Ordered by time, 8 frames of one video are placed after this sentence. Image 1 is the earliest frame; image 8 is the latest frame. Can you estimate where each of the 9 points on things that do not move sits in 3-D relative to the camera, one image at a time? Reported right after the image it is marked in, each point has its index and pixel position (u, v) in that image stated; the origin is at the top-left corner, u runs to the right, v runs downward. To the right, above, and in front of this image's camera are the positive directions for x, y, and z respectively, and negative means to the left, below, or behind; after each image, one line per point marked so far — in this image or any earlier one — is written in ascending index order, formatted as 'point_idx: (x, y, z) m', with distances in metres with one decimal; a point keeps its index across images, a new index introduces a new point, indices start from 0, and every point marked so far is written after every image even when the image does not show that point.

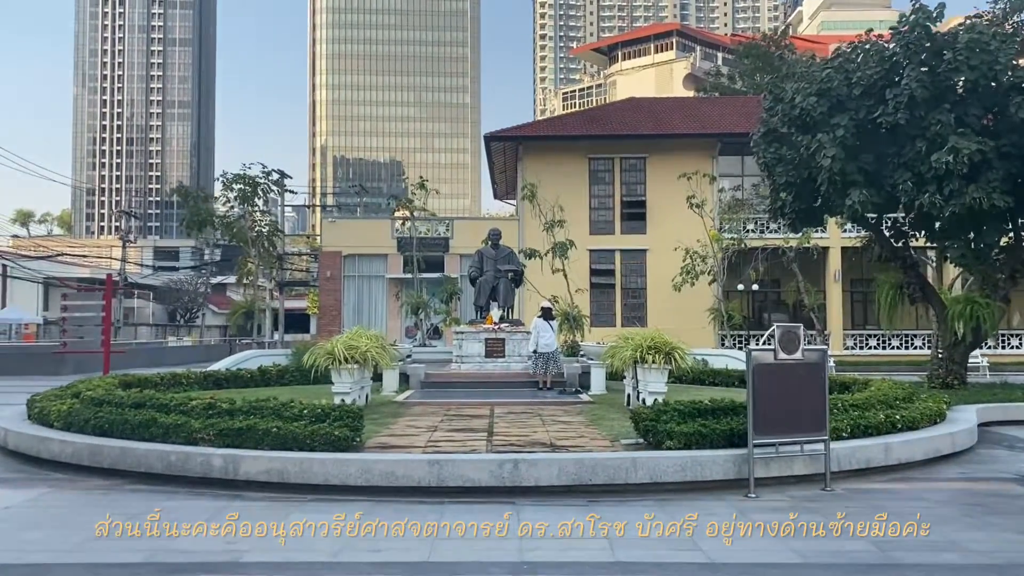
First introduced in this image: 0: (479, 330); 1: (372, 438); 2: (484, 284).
0: (-0.6, -0.8, +16.0) m
1: (-1.4, -1.5, +8.5) m
2: (-0.6, +0.1, +17.0) m
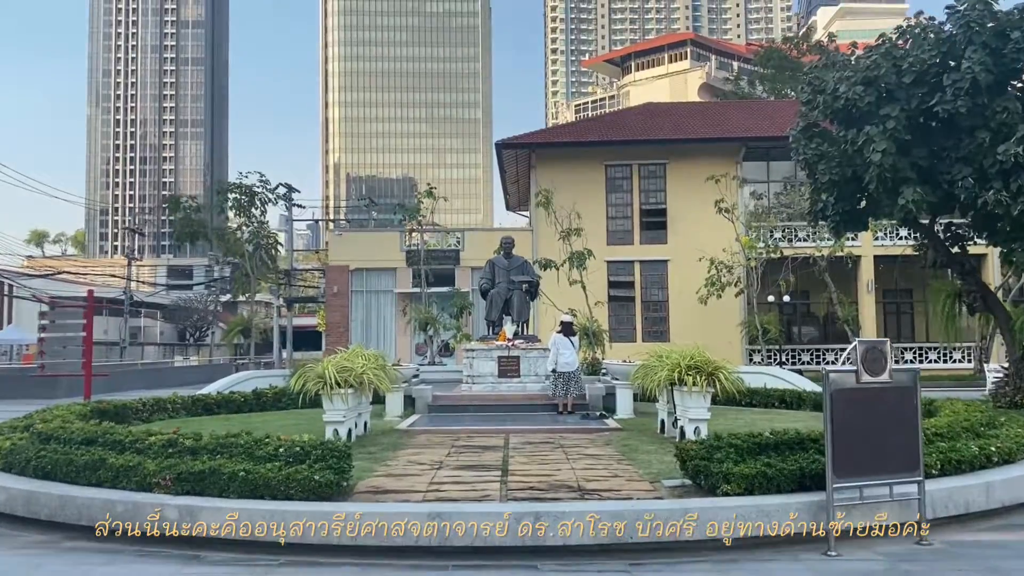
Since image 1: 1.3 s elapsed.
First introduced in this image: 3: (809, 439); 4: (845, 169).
0: (-0.3, -1.0, +14.6) m
1: (-1.3, -1.6, +7.1) m
2: (-0.3, -0.2, +15.6) m
3: (+2.4, -1.2, +6.9) m
4: (+4.7, +1.7, +12.3) m
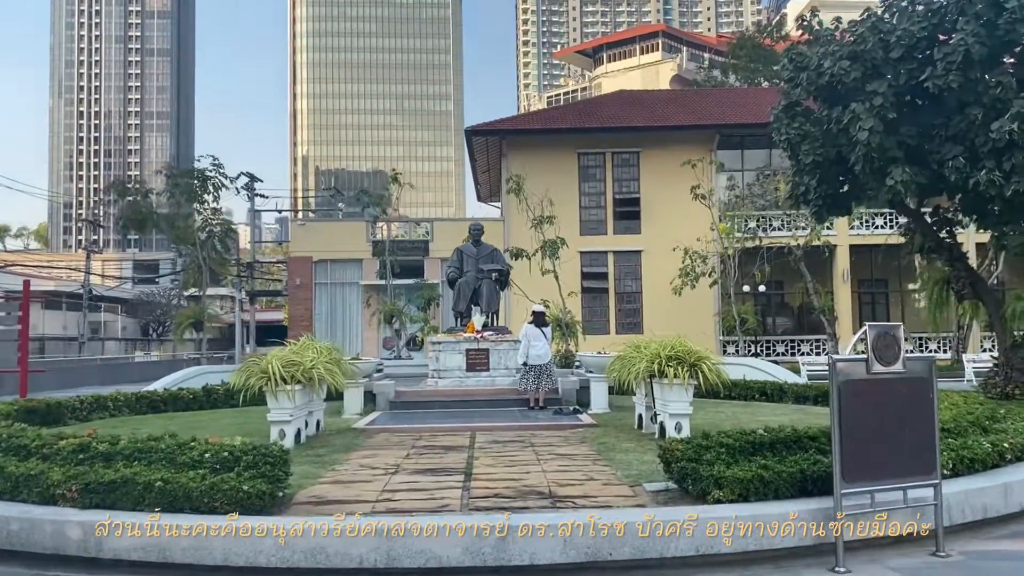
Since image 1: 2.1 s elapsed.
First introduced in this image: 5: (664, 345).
0: (-0.9, -0.9, +13.7) m
1: (-1.5, -1.5, +6.3) m
2: (-0.8, 0.0, +14.8) m
3: (+2.2, -1.1, +6.1) m
4: (+4.3, +1.9, +11.6) m
5: (+1.6, -0.6, +8.7) m
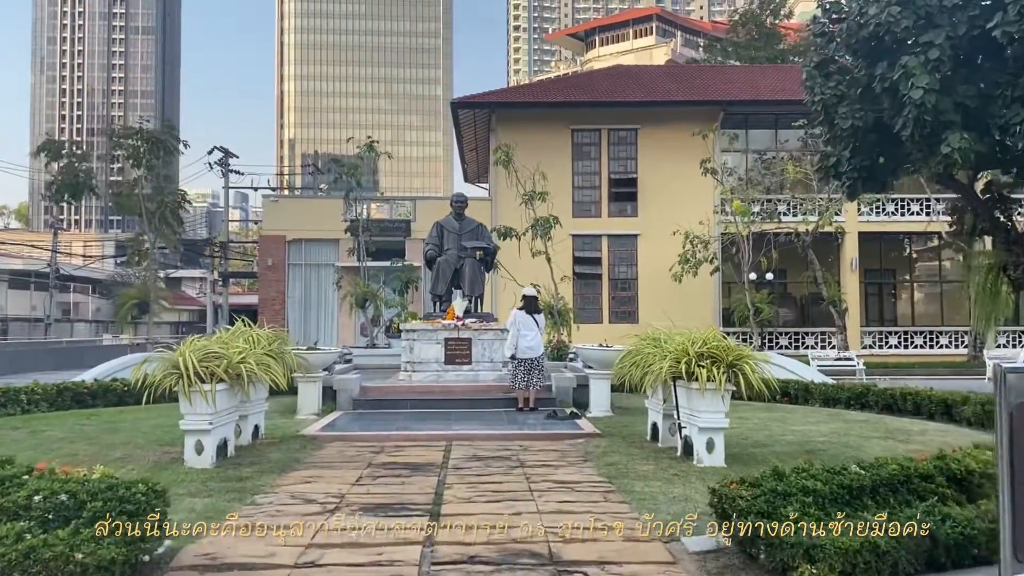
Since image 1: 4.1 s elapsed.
0: (-1.0, -0.6, +11.8) m
1: (-1.6, -1.3, +4.4) m
2: (-1.0, +0.3, +12.8) m
3: (+2.1, -0.9, +4.3) m
4: (+4.2, +2.0, +9.7) m
5: (+1.5, -0.4, +6.9) m
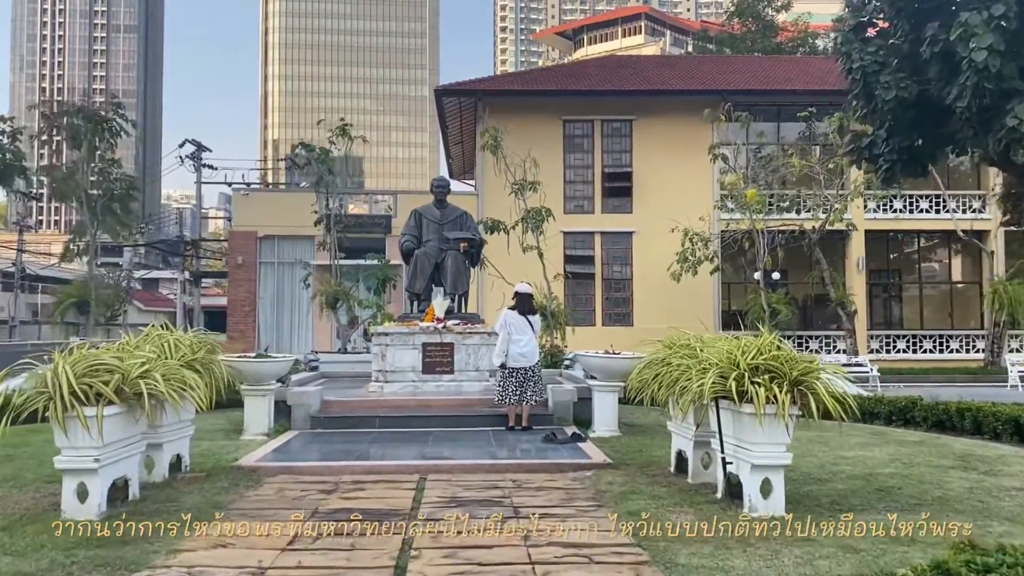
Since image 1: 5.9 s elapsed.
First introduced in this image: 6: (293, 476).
0: (-1.2, -0.5, +10.1) m
1: (-1.6, -1.3, +2.7) m
2: (-1.2, +0.4, +11.2) m
3: (+2.1, -0.9, +2.6) m
4: (+4.1, +2.1, +8.1) m
5: (+1.4, -0.4, +5.2) m
6: (-1.7, -1.4, +6.4) m
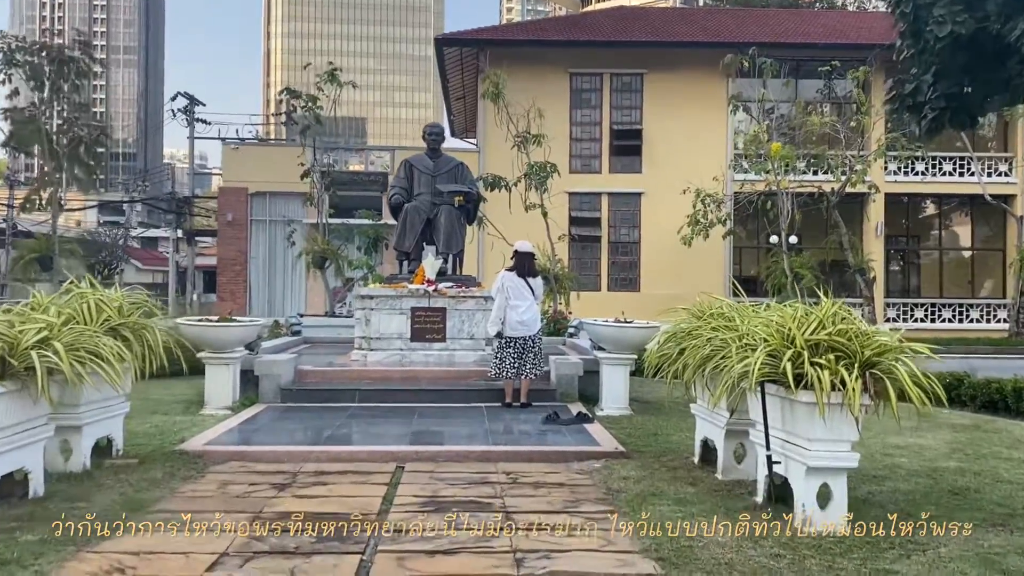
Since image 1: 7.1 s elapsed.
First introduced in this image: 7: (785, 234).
0: (-1.2, -0.1, +9.1) m
1: (-1.7, -1.1, +1.6) m
2: (-1.2, +0.9, +10.1) m
3: (+2.0, -0.8, +1.6) m
4: (+4.1, +2.4, +6.9) m
5: (+1.4, -0.2, +4.1) m
6: (-1.7, -1.1, +5.4) m
7: (+6.2, +1.2, +19.1) m
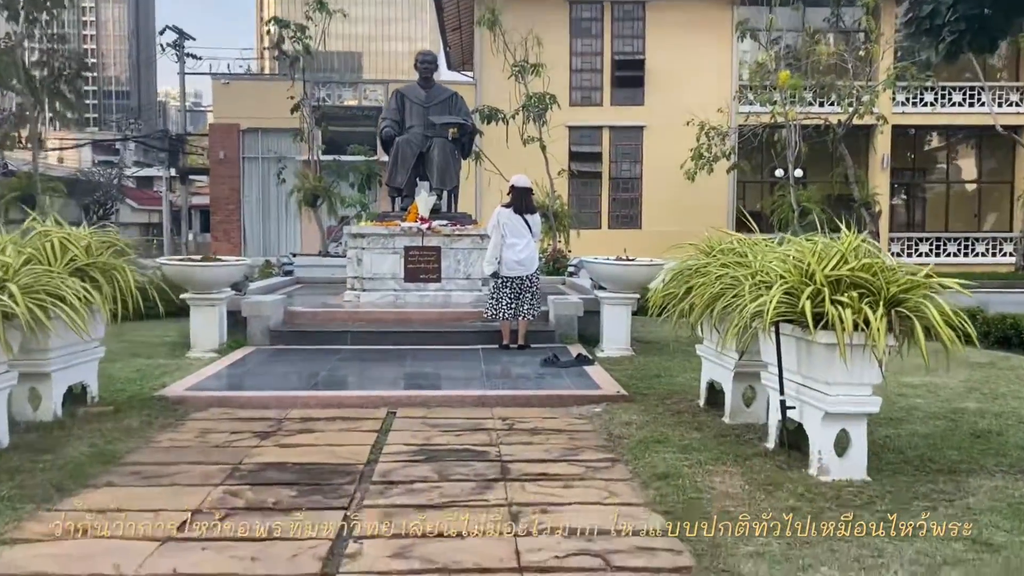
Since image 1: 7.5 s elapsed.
0: (-1.2, +0.6, +8.7) m
1: (-1.7, -1.0, +1.4) m
2: (-1.2, +1.6, +9.6) m
3: (+2.0, -0.7, +1.3) m
4: (+4.0, +2.9, +6.4) m
5: (+1.4, +0.1, +3.8) m
6: (-1.7, -0.7, +5.1) m
7: (+6.2, +2.7, +18.7) m
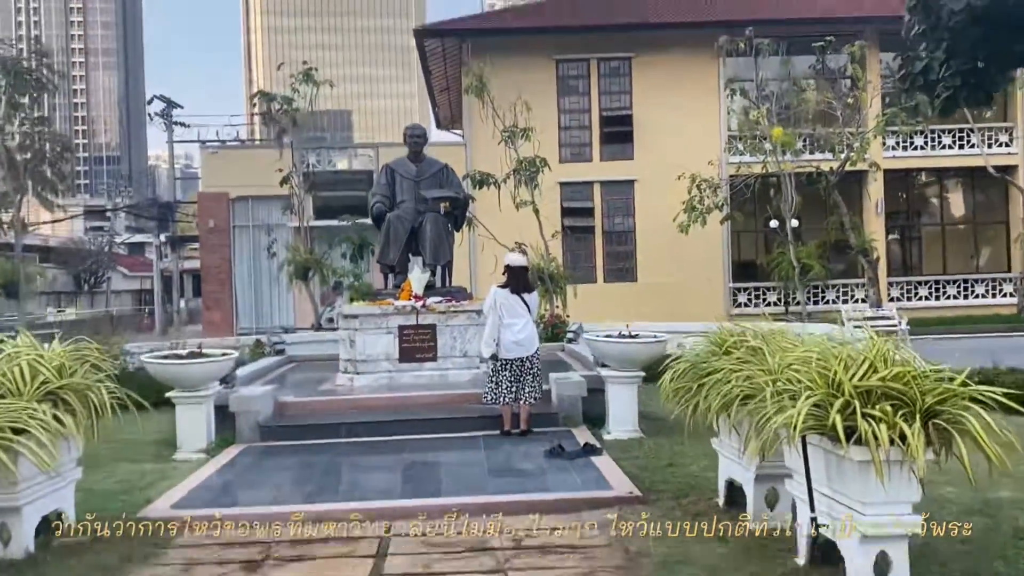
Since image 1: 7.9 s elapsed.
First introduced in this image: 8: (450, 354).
0: (-1.2, -0.2, +8.4) m
1: (-1.7, -1.4, +1.0) m
2: (-1.3, +0.7, +9.4) m
3: (+2.0, -0.9, +1.0) m
4: (+3.9, +2.4, +6.3) m
5: (+1.4, -0.3, +3.5) m
6: (-1.7, -1.4, +4.8) m
7: (+6.0, +1.6, +18.5) m
8: (-0.6, -0.7, +8.5) m
